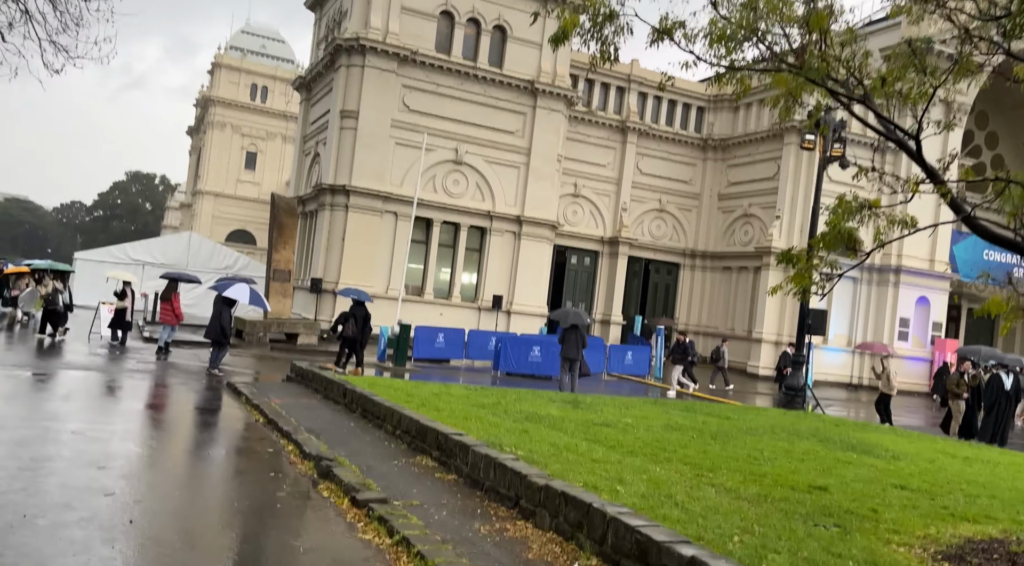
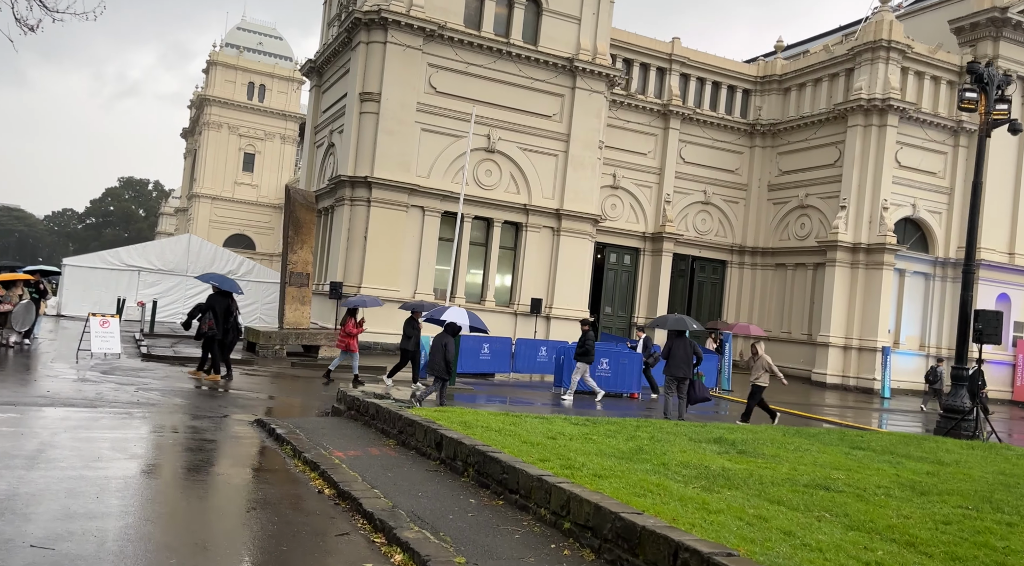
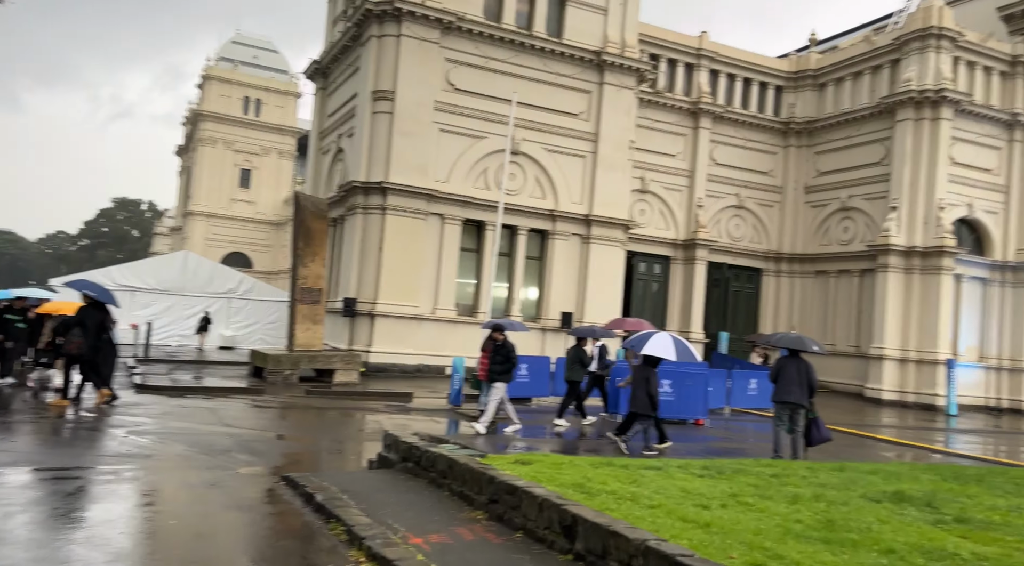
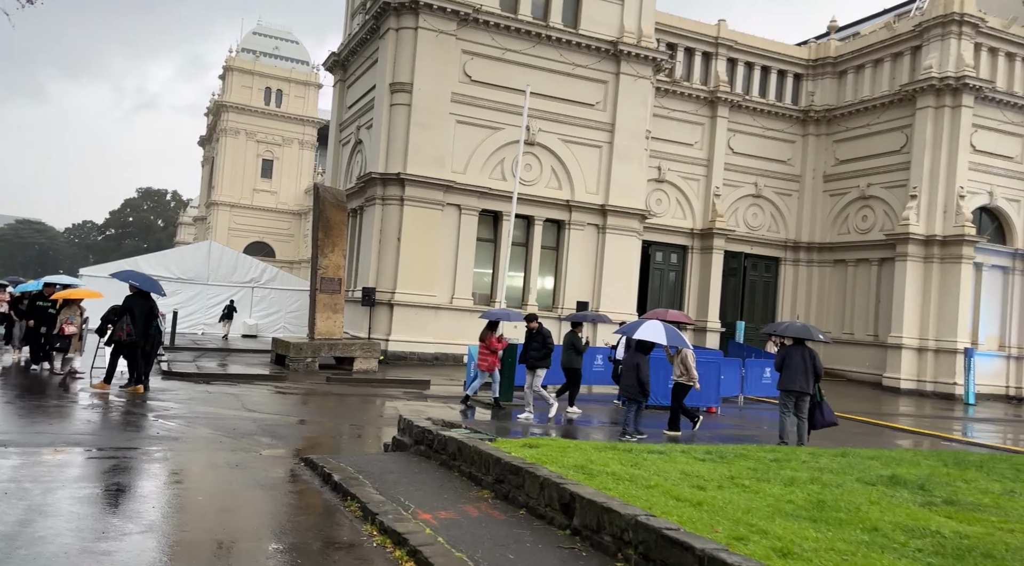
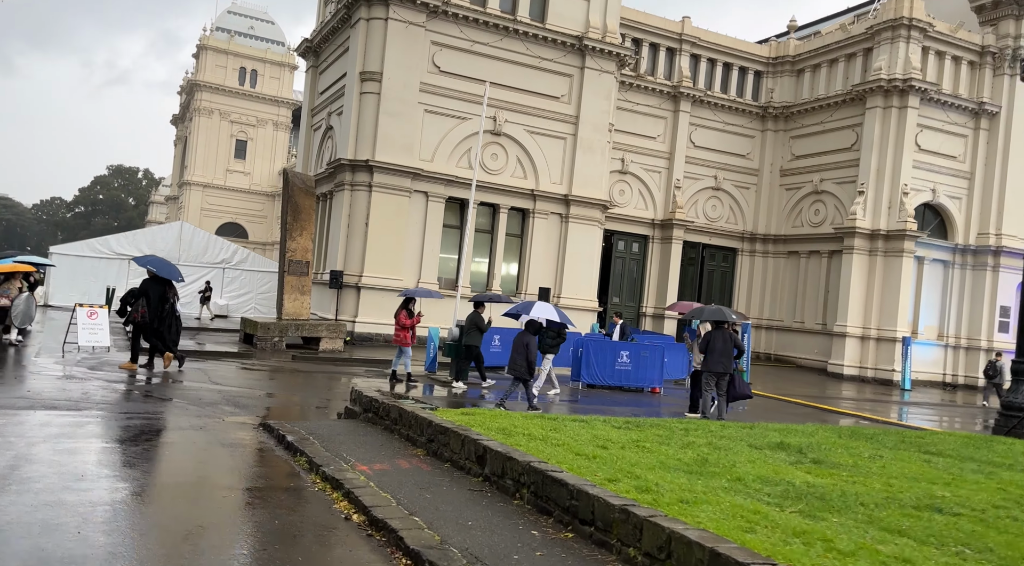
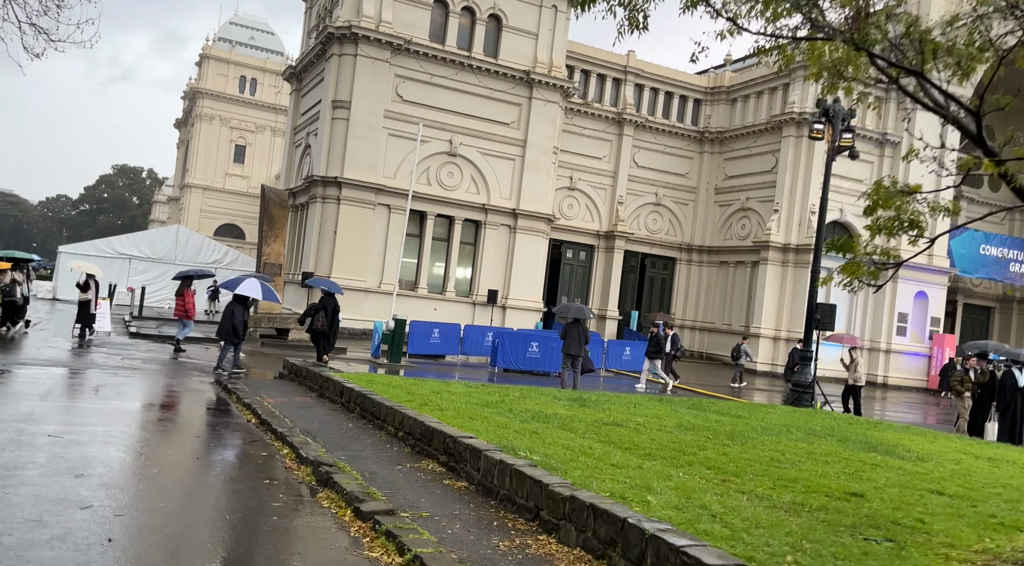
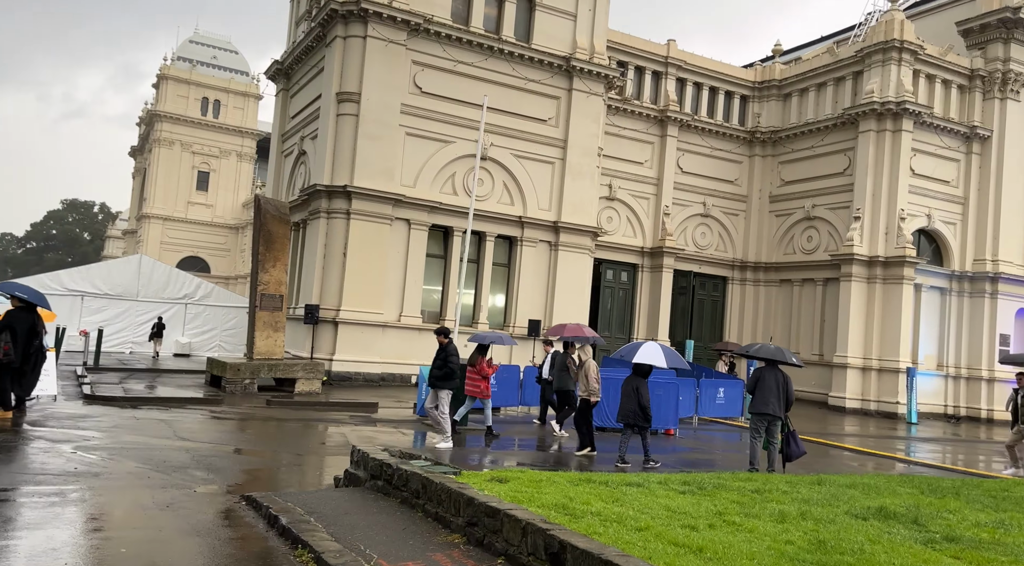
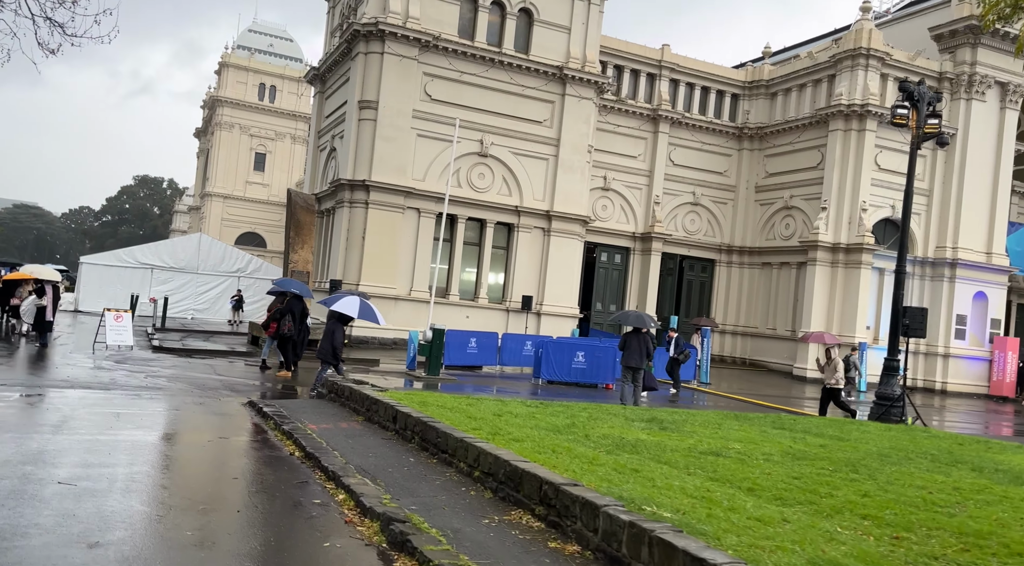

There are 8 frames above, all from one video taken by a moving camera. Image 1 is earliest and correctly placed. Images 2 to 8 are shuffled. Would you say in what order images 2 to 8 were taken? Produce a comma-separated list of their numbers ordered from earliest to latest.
6, 8, 2, 5, 4, 3, 7
